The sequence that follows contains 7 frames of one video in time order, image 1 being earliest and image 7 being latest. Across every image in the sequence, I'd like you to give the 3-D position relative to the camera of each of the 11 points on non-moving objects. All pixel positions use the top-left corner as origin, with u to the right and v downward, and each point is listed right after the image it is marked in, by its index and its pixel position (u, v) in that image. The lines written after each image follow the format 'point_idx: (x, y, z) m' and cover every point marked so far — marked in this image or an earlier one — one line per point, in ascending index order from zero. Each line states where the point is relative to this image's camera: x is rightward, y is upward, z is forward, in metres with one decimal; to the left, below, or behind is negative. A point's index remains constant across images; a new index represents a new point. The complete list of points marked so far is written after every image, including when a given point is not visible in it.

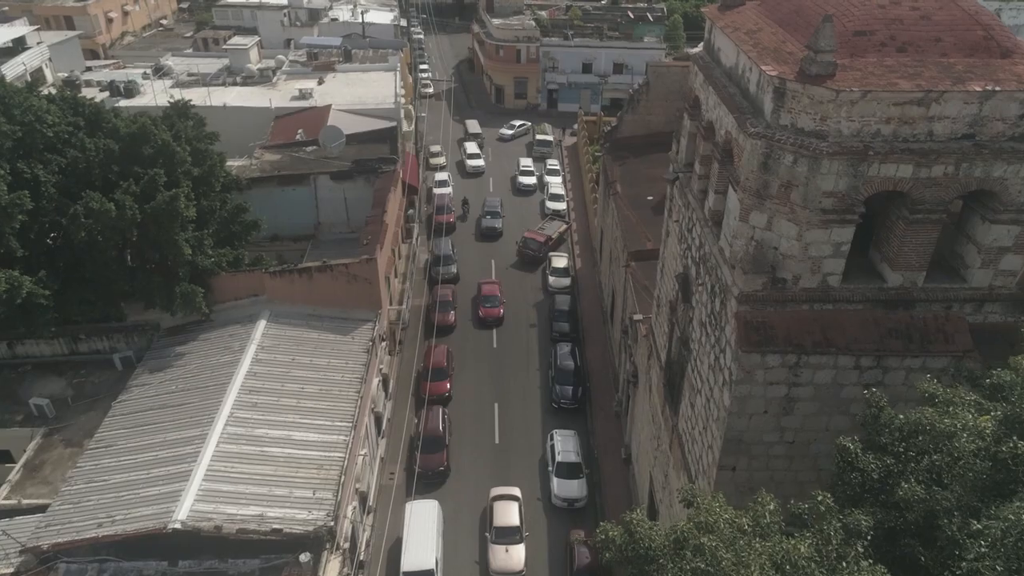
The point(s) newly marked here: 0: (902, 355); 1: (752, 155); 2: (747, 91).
0: (+6.2, -1.1, +11.2) m
1: (+3.7, +2.0, +10.8) m
2: (+3.8, +3.2, +11.6) m
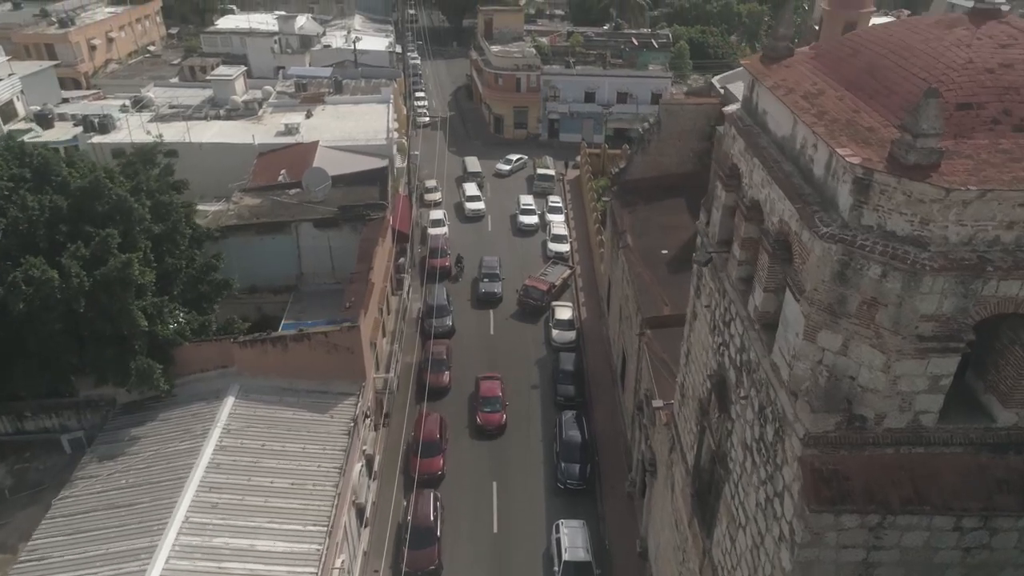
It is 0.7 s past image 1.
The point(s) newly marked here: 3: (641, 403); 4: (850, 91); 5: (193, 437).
0: (+6.2, -2.8, +8.6) m
1: (+3.7, +0.3, +8.3) m
2: (+3.9, +1.5, +9.1) m
3: (+3.6, -3.2, +19.9) m
4: (+4.5, +2.6, +9.4) m
5: (-8.3, -3.8, +18.4) m
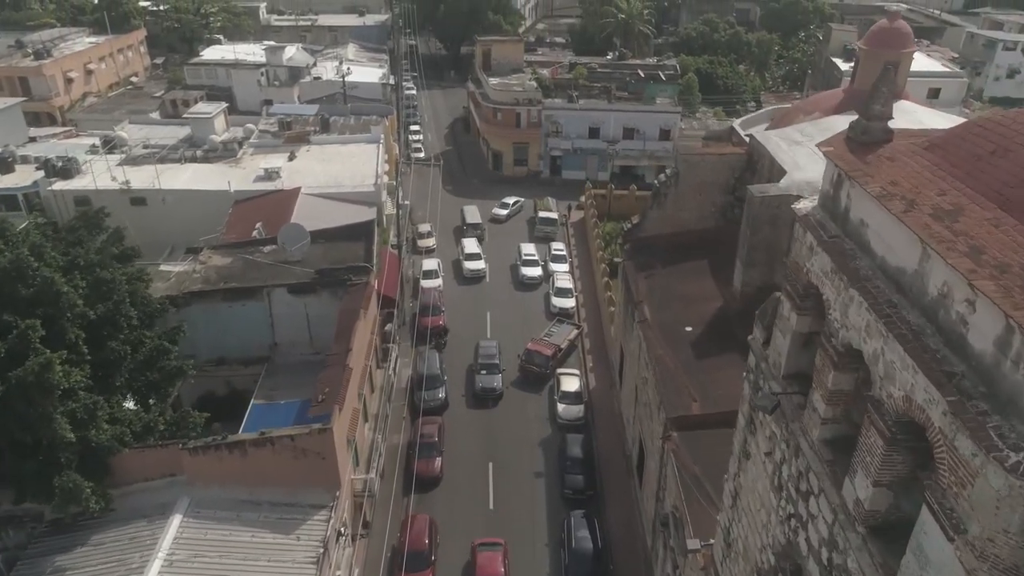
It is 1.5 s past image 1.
0: (+6.2, -4.7, +5.5) m
1: (+3.7, -1.6, +5.3) m
2: (+3.9, -0.5, +6.1) m
3: (+3.7, -5.5, +16.7) m
4: (+4.5, +0.7, +6.4) m
5: (-8.3, -6.1, +15.2) m
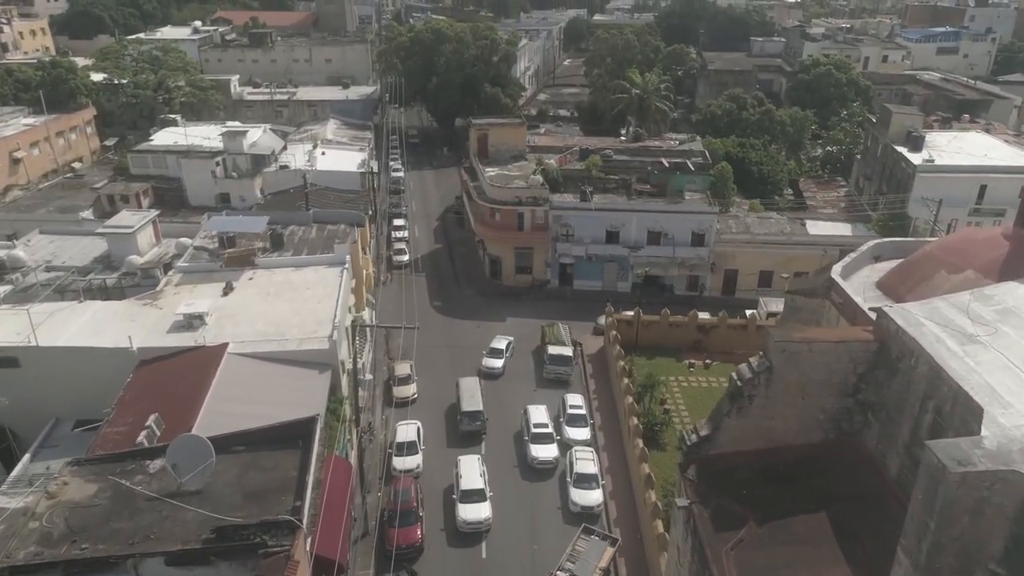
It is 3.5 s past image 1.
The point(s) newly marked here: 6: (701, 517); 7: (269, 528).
0: (+6.4, -9.0, -3.4) m
1: (+3.9, -5.9, -3.4) m
2: (+4.1, -4.8, -2.4) m
3: (+3.8, -10.6, +7.8) m
4: (+4.7, -3.7, -2.1) m
5: (-8.1, -11.1, +6.2) m
6: (+4.1, -5.0, +15.3) m
7: (-5.3, -5.1, +15.4) m
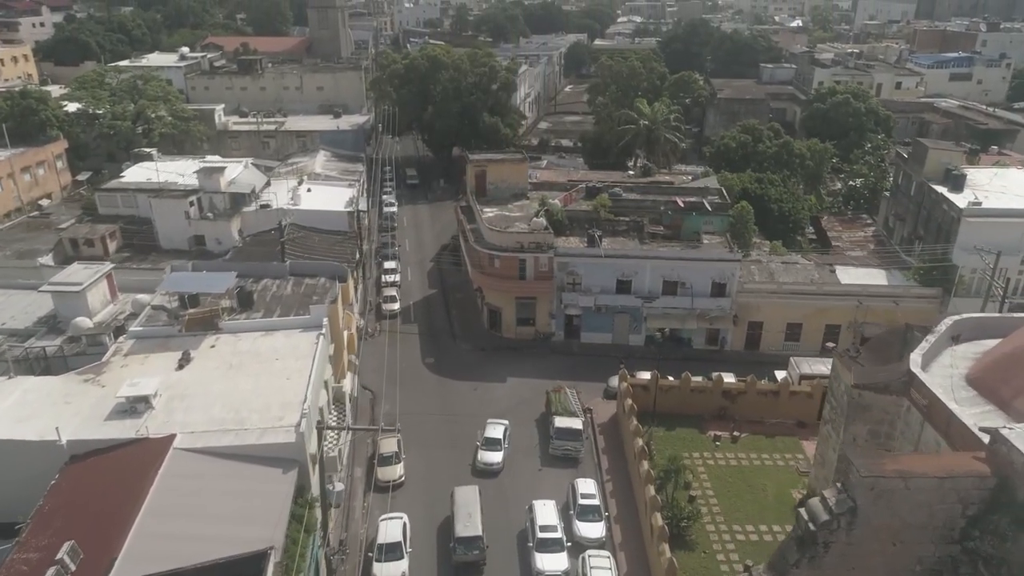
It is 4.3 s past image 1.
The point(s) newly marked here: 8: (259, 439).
0: (+6.5, -10.4, -7.3) m
1: (+4.0, -7.3, -7.2) m
2: (+4.2, -6.3, -6.3) m
3: (+3.9, -12.3, +3.8) m
4: (+4.8, -5.2, -5.9) m
5: (-8.0, -12.8, +2.2) m
6: (+4.1, -6.9, +11.4) m
7: (-5.2, -7.1, +11.5) m
8: (-6.9, -4.1, +19.4) m
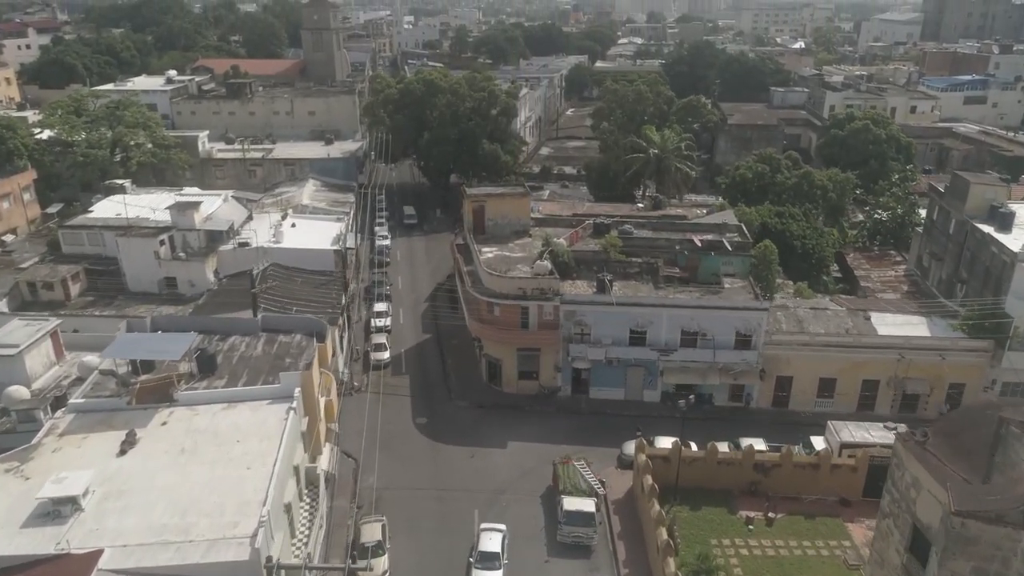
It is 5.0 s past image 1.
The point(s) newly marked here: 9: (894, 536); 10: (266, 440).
0: (+6.6, -11.6, -11.0) m
1: (+4.1, -8.5, -10.8) m
2: (+4.3, -7.4, -9.9) m
3: (+4.0, -13.8, 0.0) m
4: (+4.9, -6.4, -9.4) m
5: (-7.9, -14.2, -1.6) m
6: (+4.2, -8.6, +7.8) m
7: (-5.1, -8.7, +7.9) m
8: (-6.8, -6.0, +15.8) m
9: (+10.3, -6.7, +19.0) m
10: (-7.0, -4.3, +19.9) m
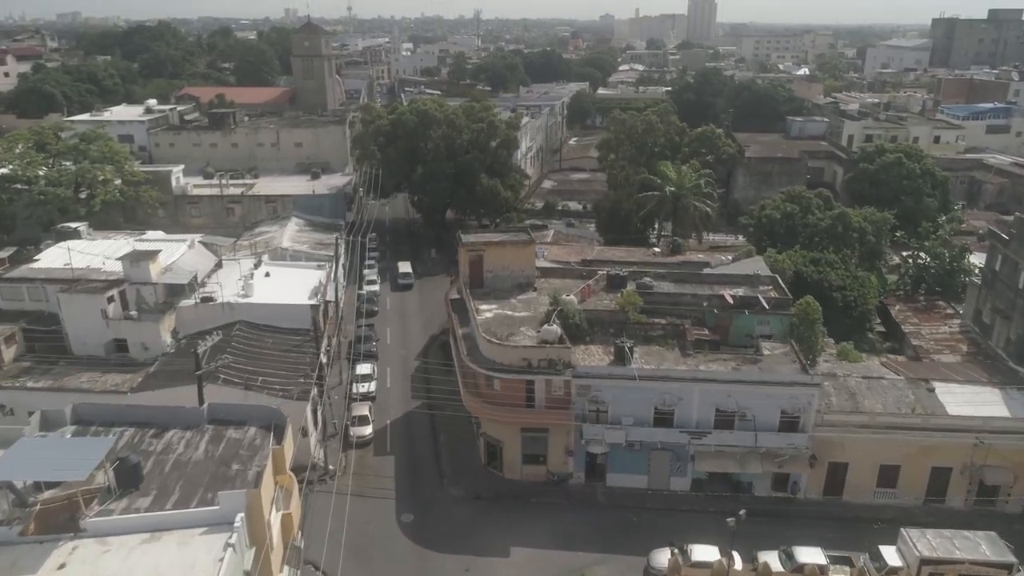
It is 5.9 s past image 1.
0: (+6.8, -12.7, -16.1) m
1: (+4.2, -9.6, -15.8) m
2: (+4.4, -8.6, -14.8) m
3: (+4.2, -15.3, -5.2) m
4: (+5.0, -7.6, -14.4) m
5: (-7.7, -15.7, -6.9) m
6: (+4.3, -10.4, +2.8) m
7: (-5.0, -10.5, +2.8) m
8: (-6.7, -8.1, +10.9) m
9: (+10.4, -8.9, +14.0) m
10: (-6.8, -6.5, +15.0) m
